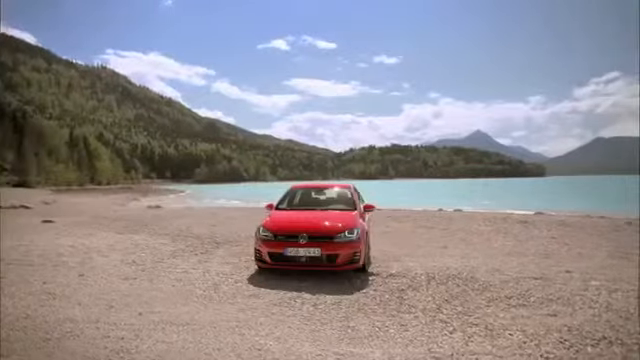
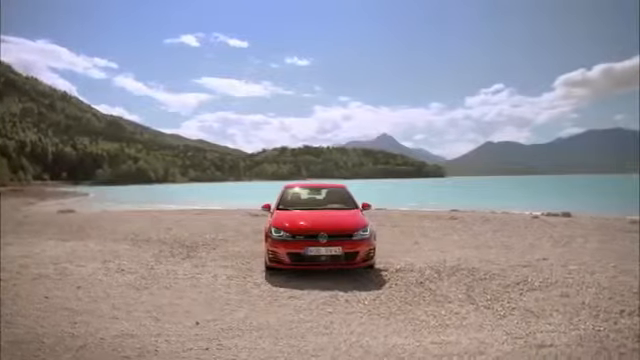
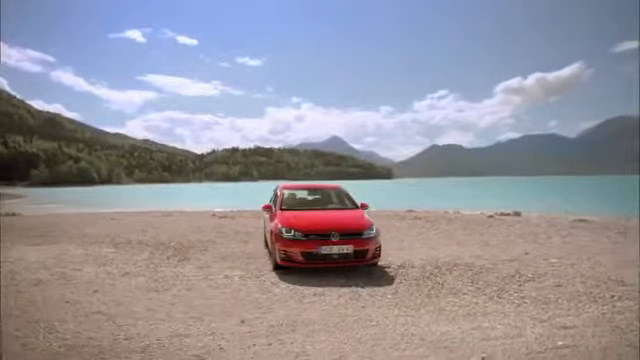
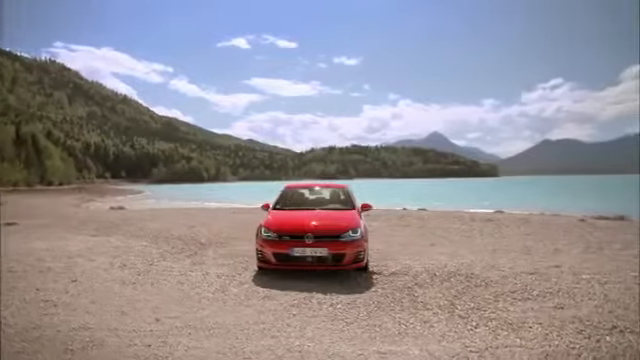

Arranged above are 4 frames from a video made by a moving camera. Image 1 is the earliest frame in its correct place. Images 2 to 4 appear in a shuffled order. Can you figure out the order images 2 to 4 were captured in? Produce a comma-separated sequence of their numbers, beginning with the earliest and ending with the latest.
4, 2, 3
